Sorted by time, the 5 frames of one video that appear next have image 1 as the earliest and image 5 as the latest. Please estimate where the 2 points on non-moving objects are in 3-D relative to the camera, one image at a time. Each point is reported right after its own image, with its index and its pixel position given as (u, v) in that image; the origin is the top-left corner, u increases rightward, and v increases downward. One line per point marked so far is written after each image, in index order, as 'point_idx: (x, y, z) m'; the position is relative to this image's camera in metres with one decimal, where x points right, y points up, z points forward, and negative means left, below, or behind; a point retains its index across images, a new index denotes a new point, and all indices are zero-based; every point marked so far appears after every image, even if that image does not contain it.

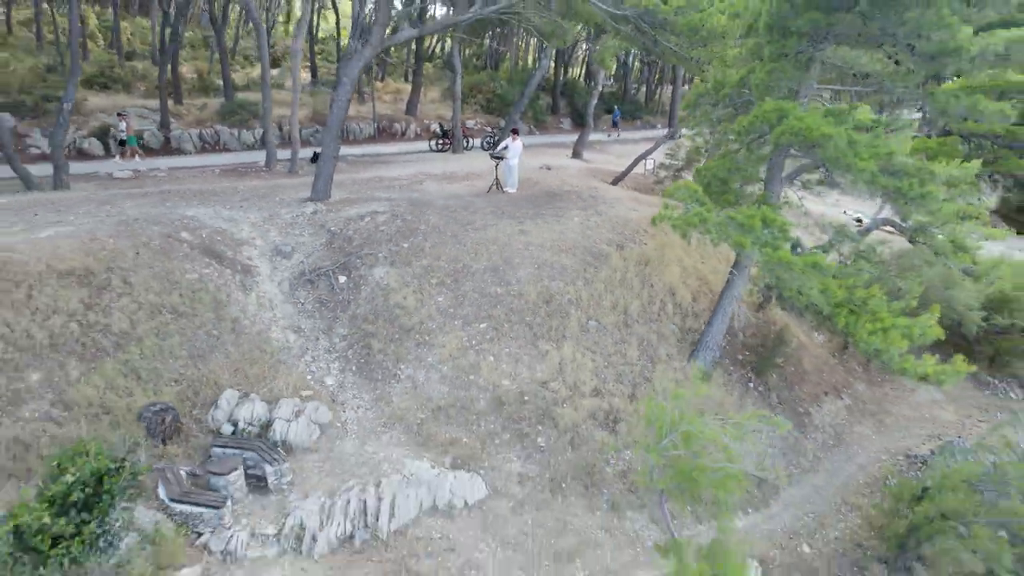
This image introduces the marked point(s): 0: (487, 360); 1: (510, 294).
0: (-0.3, -0.8, +11.1) m
1: (0.0, -0.1, +12.3) m
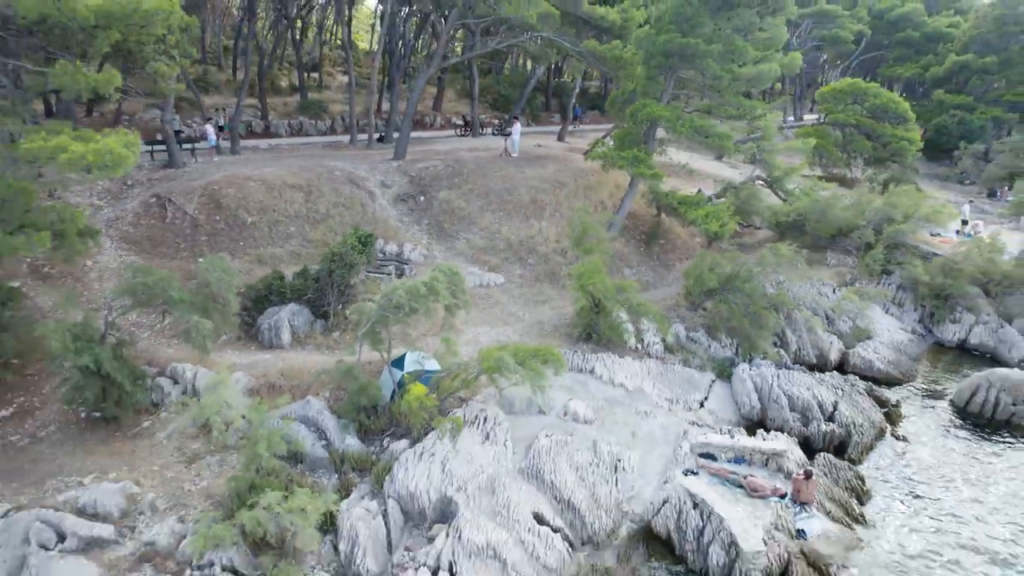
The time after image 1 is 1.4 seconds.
0: (-0.2, +1.3, +22.1) m
1: (+0.1, +2.1, +23.2) m
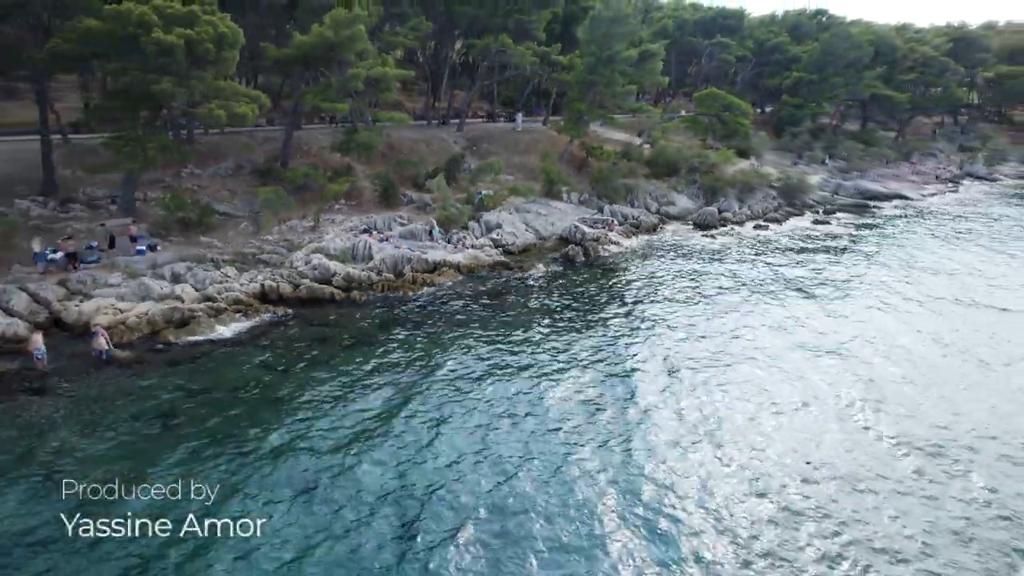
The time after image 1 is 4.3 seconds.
0: (+0.1, +6.6, +49.2) m
1: (+0.3, +7.3, +50.4) m
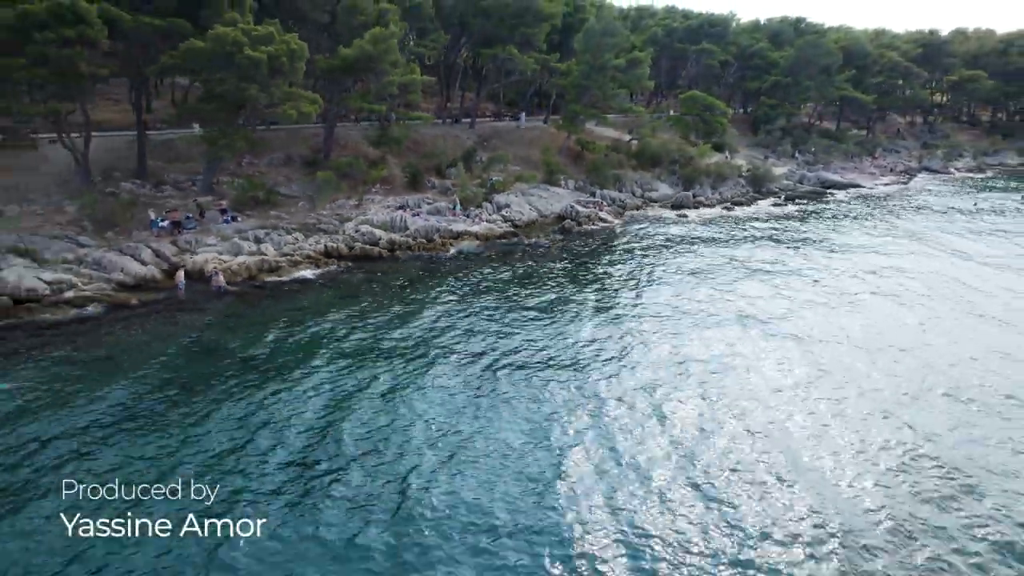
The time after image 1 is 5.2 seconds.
0: (+0.4, +8.1, +57.3) m
1: (+0.7, +8.8, +58.5) m
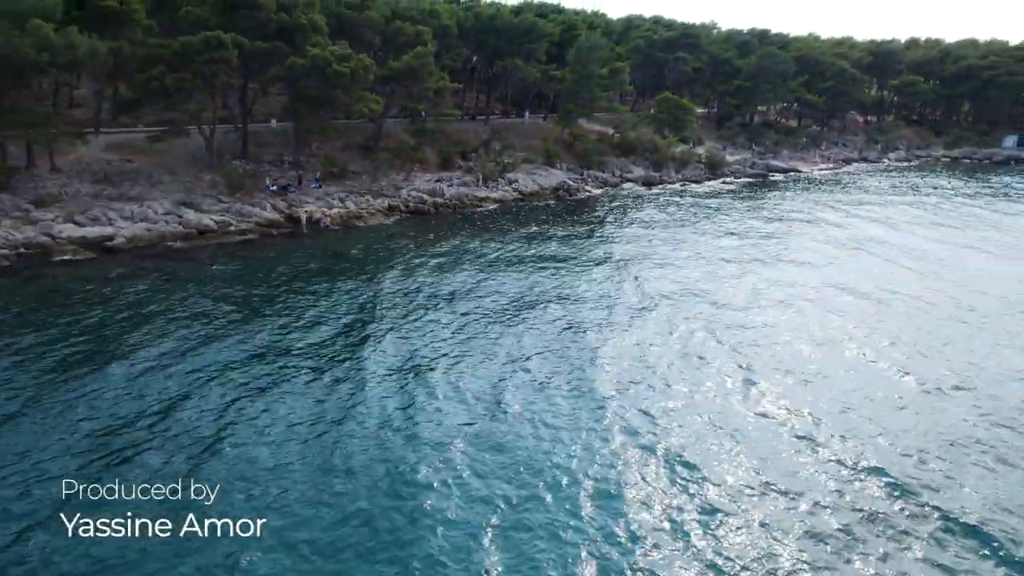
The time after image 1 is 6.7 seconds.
0: (+0.9, +11.0, +72.6) m
1: (+1.2, +11.8, +73.8) m
